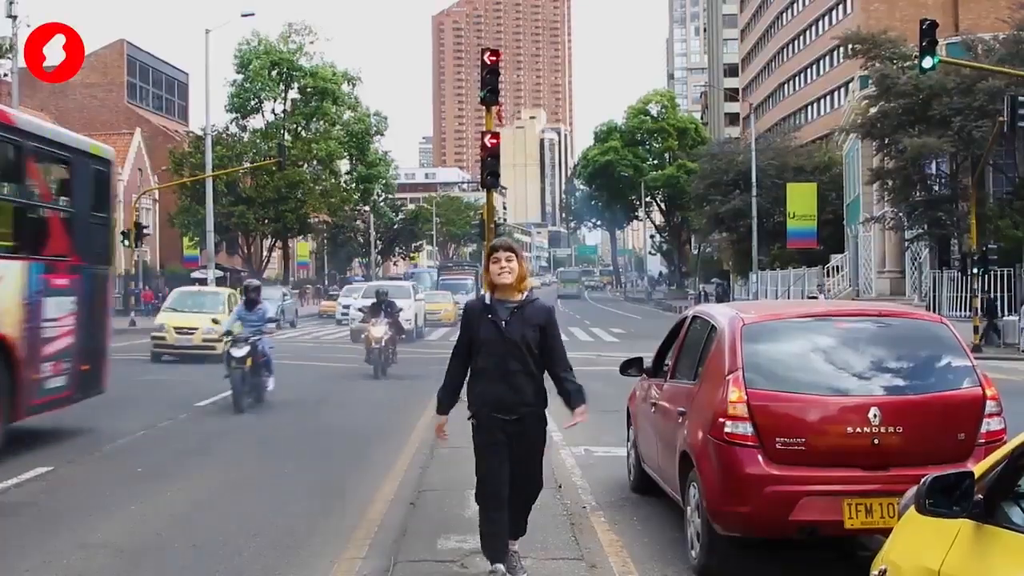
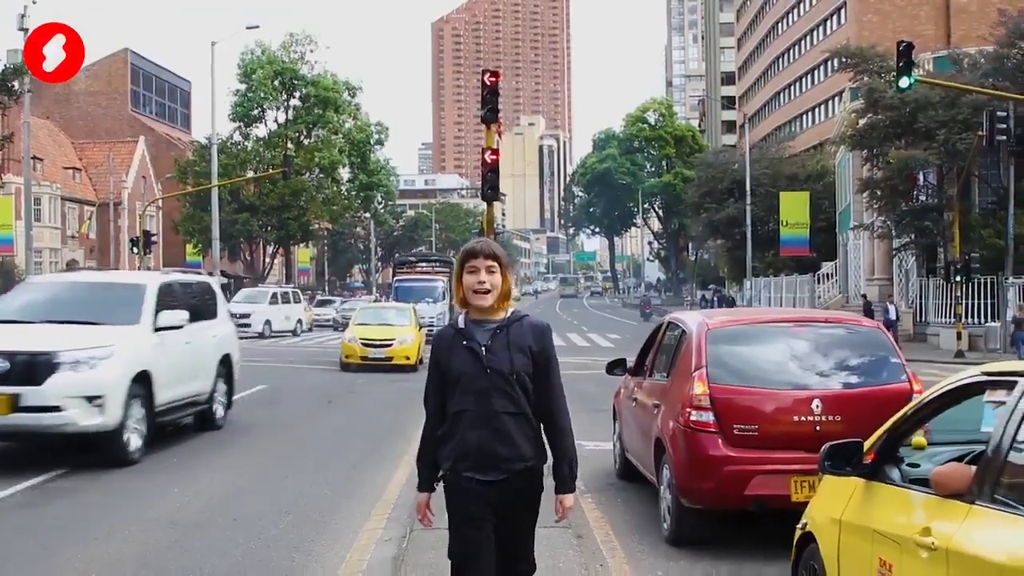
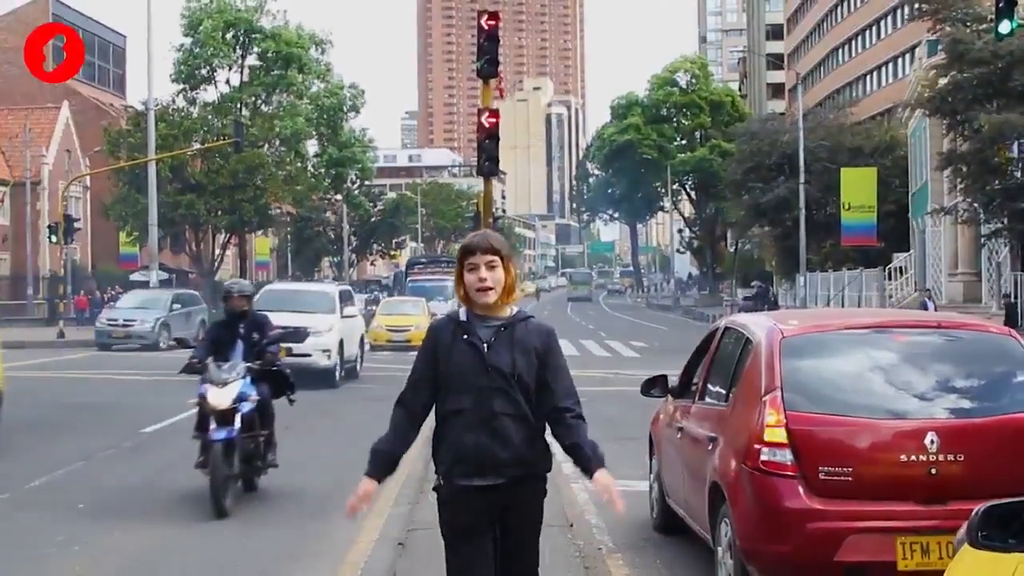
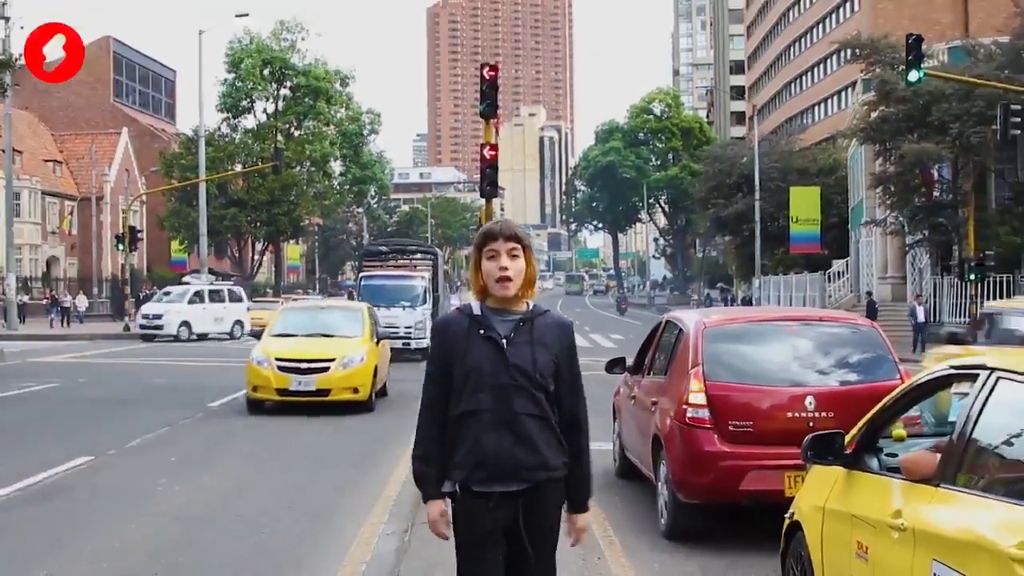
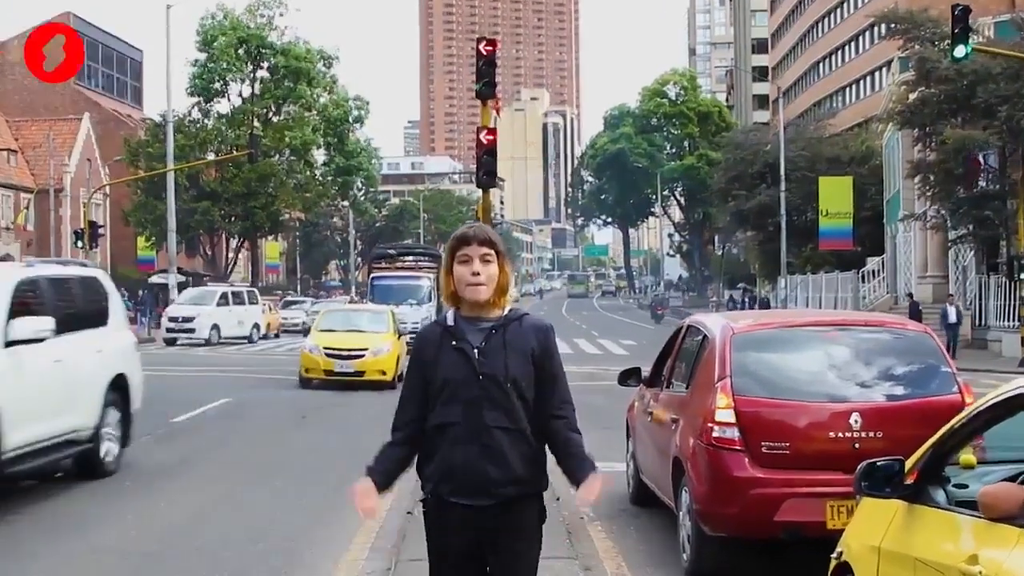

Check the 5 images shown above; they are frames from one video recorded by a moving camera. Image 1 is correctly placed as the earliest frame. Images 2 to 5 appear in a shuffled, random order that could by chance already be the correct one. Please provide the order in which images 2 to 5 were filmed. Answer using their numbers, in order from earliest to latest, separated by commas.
3, 2, 5, 4
